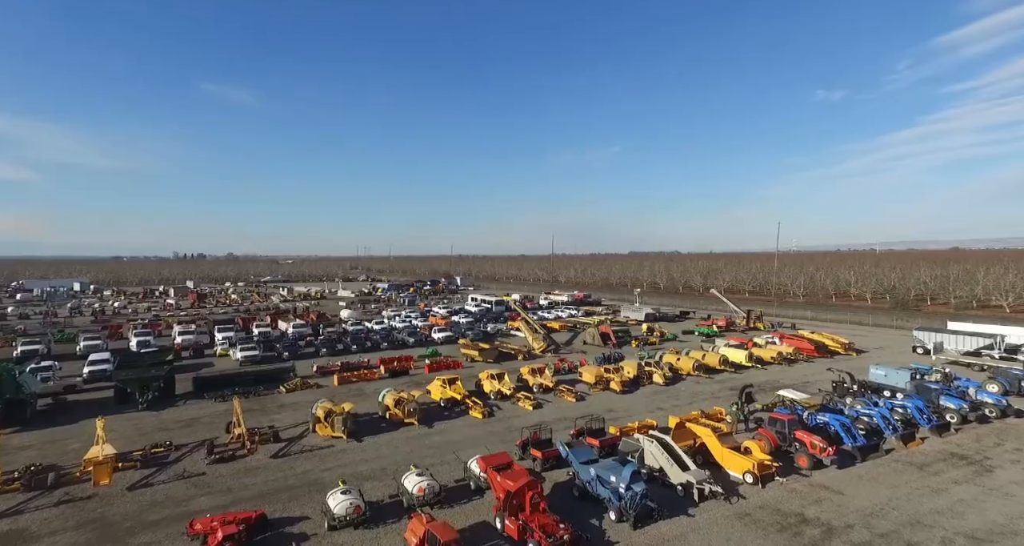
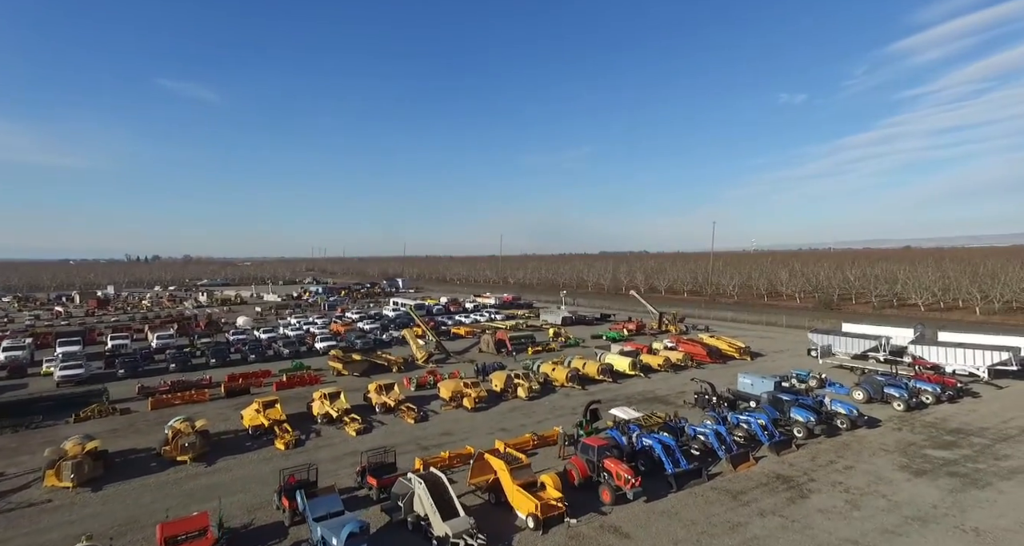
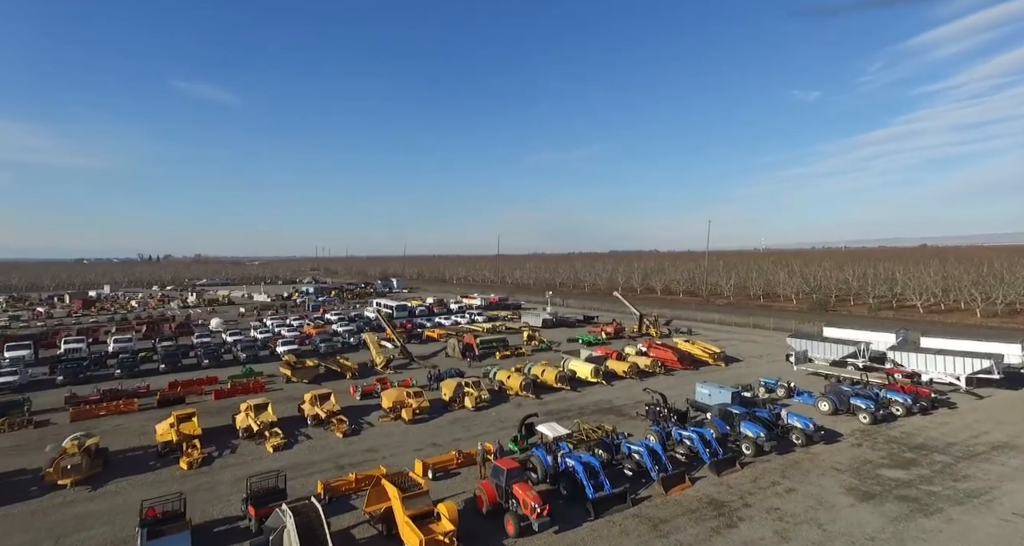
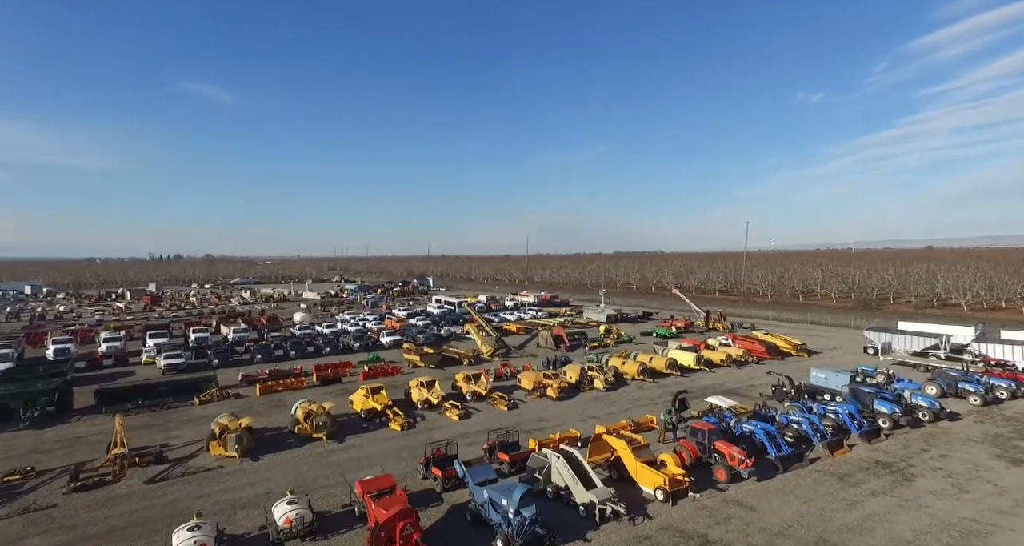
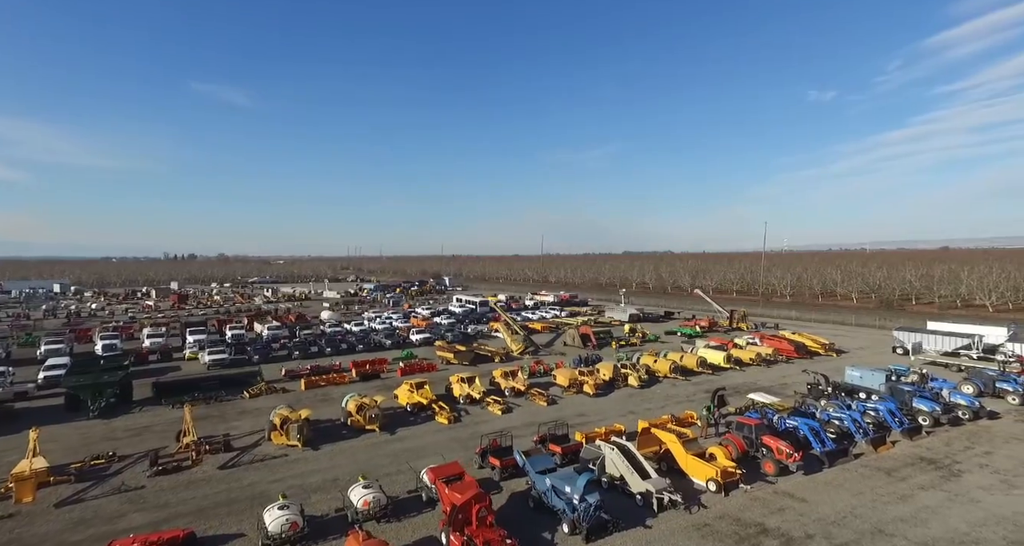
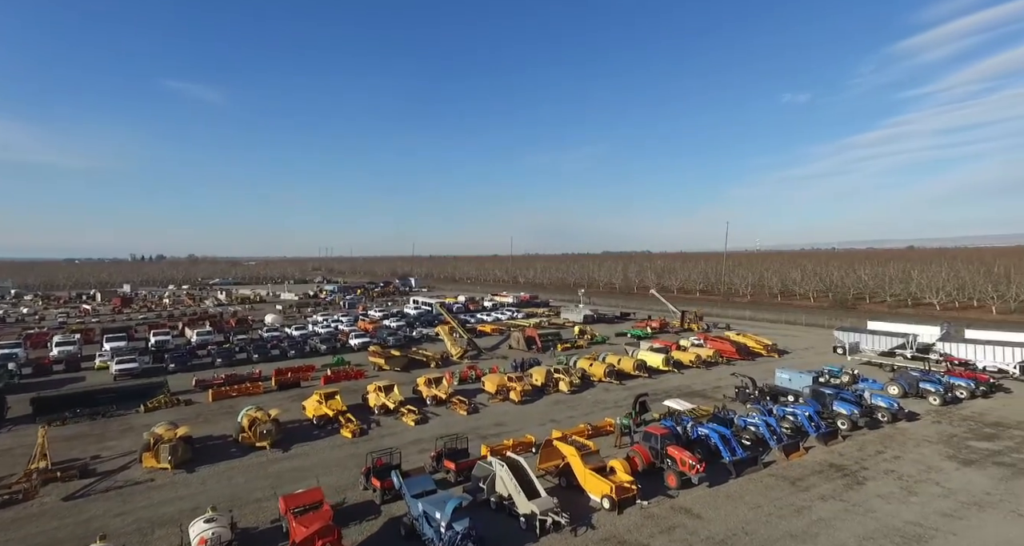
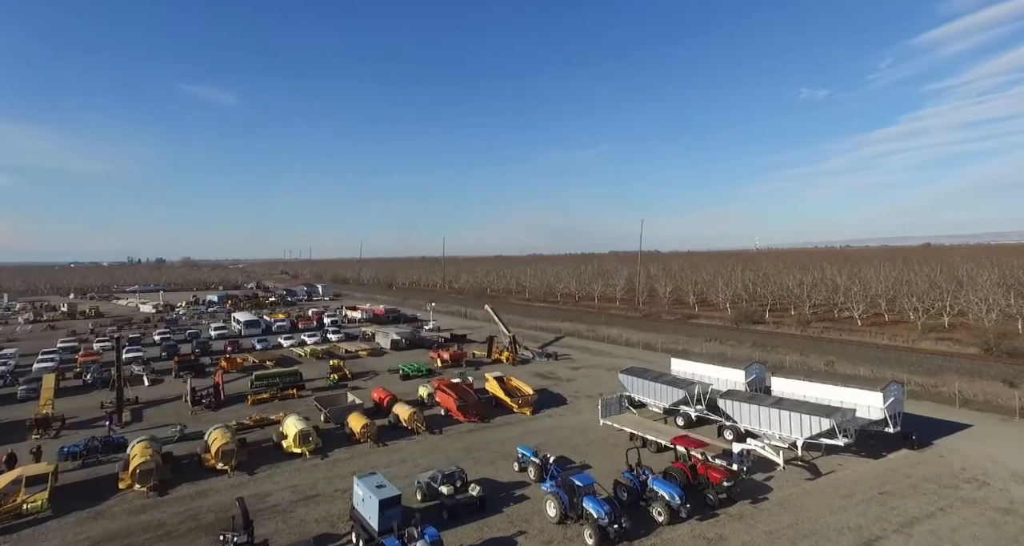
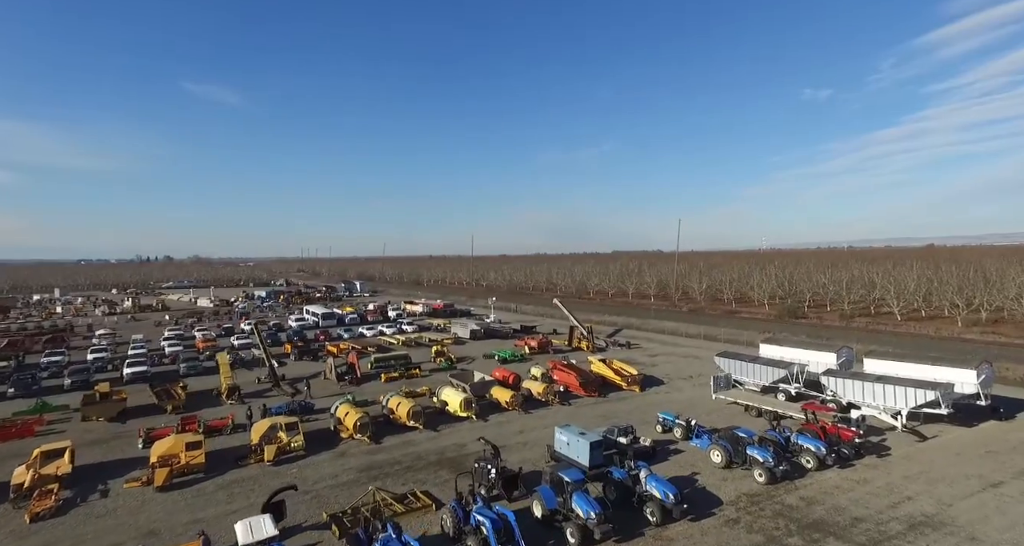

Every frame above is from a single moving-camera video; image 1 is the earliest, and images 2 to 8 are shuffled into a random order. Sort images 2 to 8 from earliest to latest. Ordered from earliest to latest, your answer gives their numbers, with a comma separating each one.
5, 4, 6, 2, 3, 8, 7
